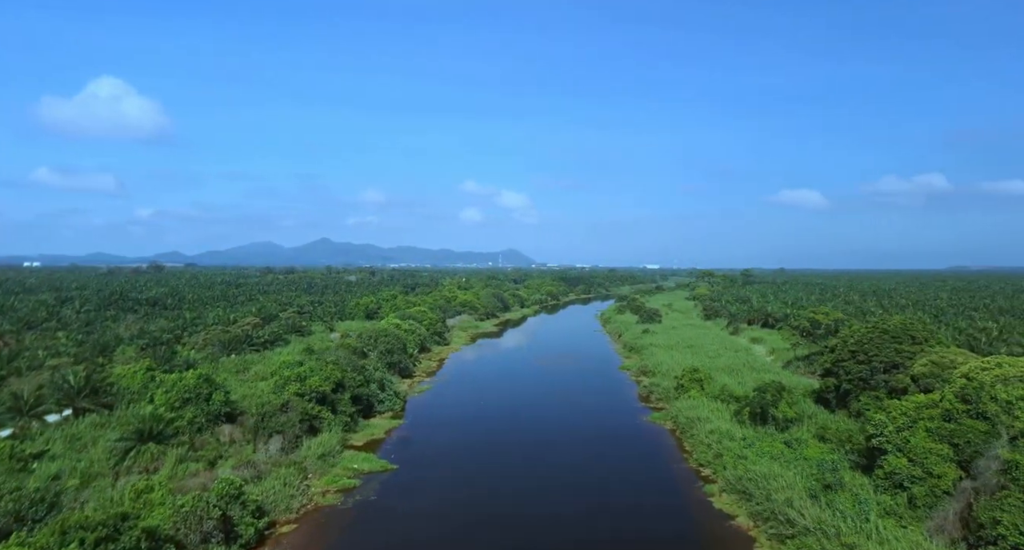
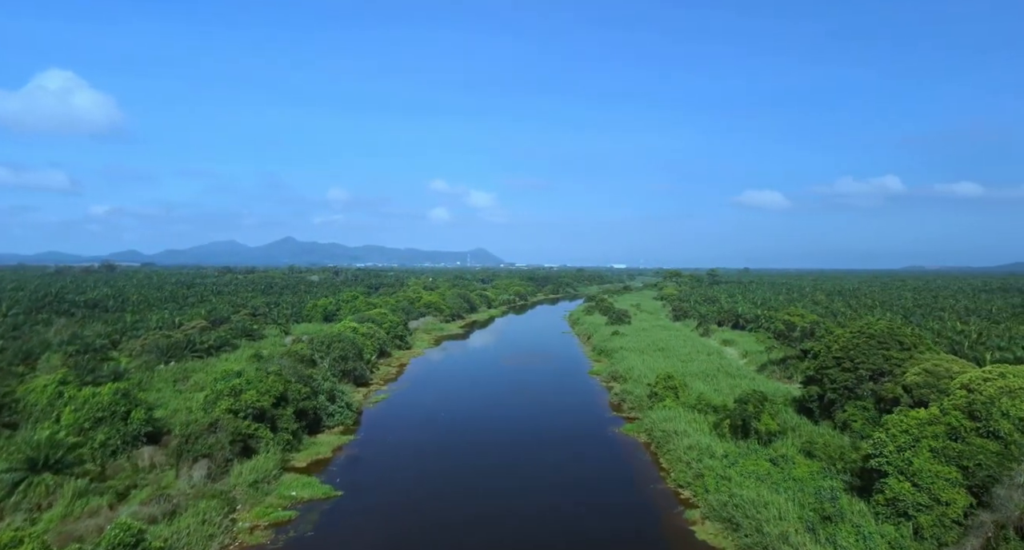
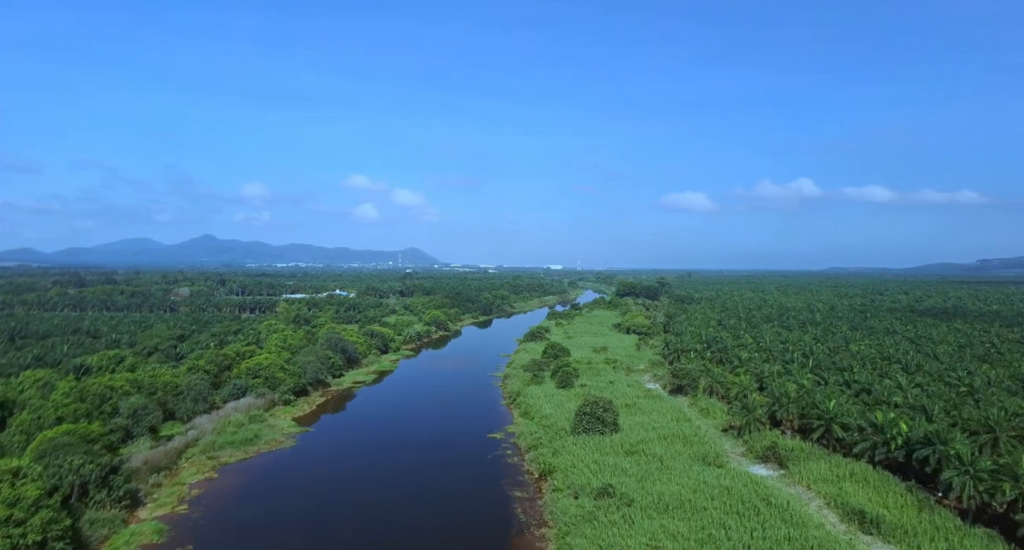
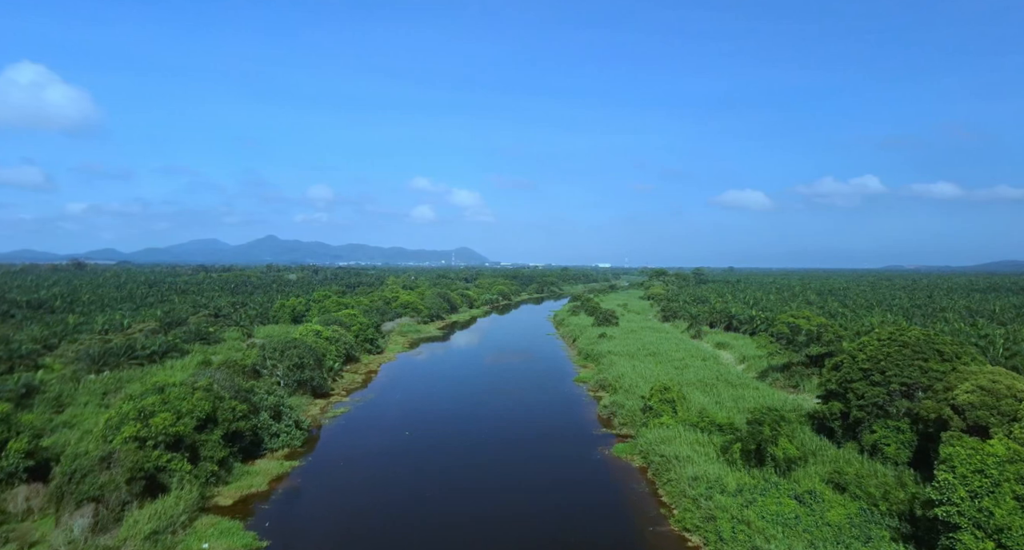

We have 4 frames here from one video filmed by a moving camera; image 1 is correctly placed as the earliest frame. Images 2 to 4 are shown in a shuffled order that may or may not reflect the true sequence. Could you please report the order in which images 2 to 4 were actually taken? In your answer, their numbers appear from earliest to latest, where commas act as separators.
2, 4, 3
